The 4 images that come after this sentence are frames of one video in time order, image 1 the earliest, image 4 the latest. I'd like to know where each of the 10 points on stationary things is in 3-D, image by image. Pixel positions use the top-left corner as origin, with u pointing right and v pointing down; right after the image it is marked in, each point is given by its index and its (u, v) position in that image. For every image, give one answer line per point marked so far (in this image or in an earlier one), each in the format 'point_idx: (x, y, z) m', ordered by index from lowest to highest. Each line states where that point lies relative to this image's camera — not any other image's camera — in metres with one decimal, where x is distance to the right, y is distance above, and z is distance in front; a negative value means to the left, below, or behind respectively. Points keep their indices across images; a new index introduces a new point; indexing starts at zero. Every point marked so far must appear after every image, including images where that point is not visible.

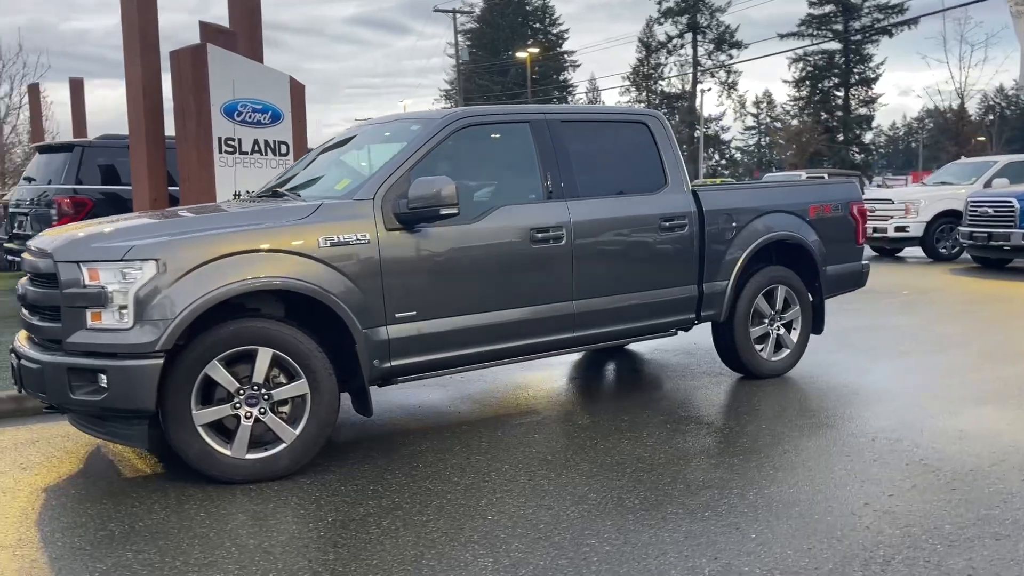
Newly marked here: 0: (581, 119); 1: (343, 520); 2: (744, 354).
0: (+0.4, +1.1, +5.7) m
1: (-0.8, -1.0, +3.8) m
2: (+1.7, -0.5, +6.4) m
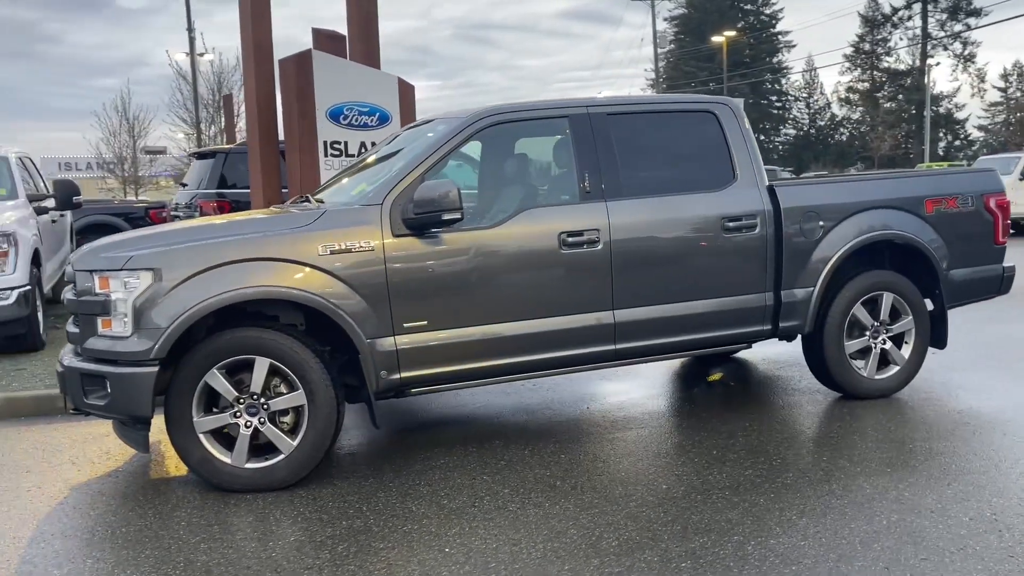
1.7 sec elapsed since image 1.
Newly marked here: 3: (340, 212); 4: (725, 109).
0: (+0.7, +1.1, +5.2) m
1: (-0.9, -1.1, +3.7) m
2: (+2.1, -0.5, +5.6) m
3: (-0.9, +0.4, +4.5) m
4: (+1.3, +1.1, +5.4) m
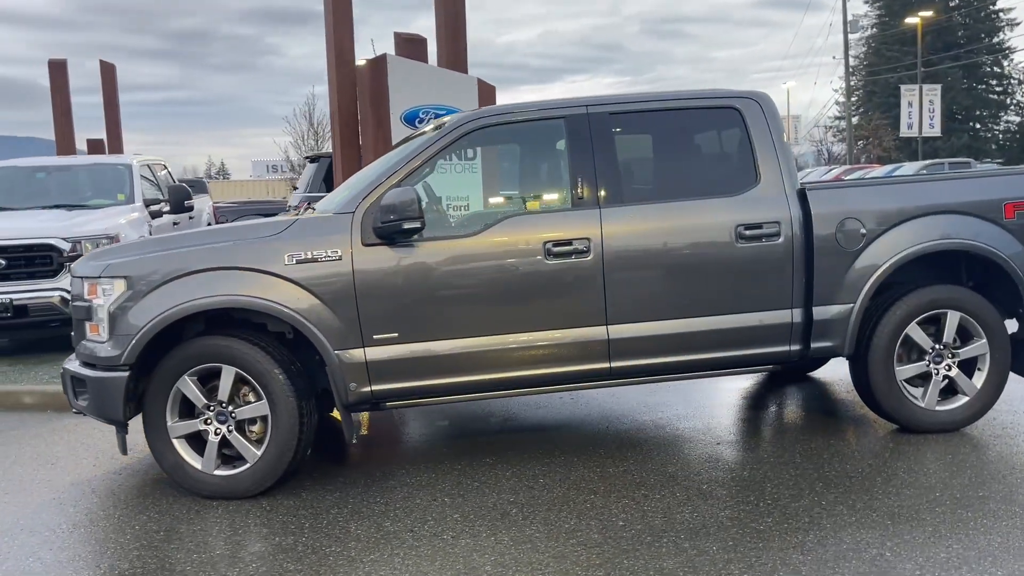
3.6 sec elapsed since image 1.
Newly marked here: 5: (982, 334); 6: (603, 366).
0: (+0.7, +1.0, +4.8) m
1: (-1.2, -1.1, +3.7) m
2: (+2.1, -0.6, +4.9) m
3: (-1.0, +0.3, +4.5) m
4: (+1.3, +1.0, +4.9) m
5: (+2.7, -0.3, +4.9) m
6: (+0.5, -0.4, +4.7) m
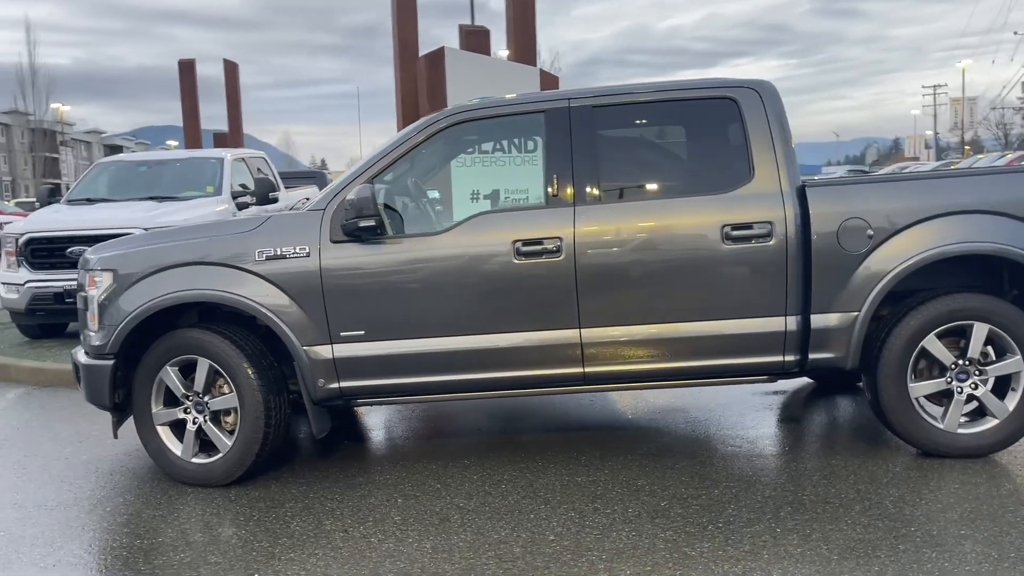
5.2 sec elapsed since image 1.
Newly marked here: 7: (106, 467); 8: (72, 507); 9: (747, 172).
0: (+0.6, +1.0, +4.6) m
1: (-1.5, -1.1, +3.8) m
2: (+2.0, -0.7, +4.4) m
3: (-1.2, +0.4, +4.5) m
4: (+1.2, +1.0, +4.5) m
5: (+2.5, -0.3, +4.3) m
6: (+0.3, -0.4, +4.5) m
7: (-2.3, -1.0, +5.0) m
8: (-2.2, -1.1, +4.3) m
9: (+1.2, +0.6, +4.4) m
